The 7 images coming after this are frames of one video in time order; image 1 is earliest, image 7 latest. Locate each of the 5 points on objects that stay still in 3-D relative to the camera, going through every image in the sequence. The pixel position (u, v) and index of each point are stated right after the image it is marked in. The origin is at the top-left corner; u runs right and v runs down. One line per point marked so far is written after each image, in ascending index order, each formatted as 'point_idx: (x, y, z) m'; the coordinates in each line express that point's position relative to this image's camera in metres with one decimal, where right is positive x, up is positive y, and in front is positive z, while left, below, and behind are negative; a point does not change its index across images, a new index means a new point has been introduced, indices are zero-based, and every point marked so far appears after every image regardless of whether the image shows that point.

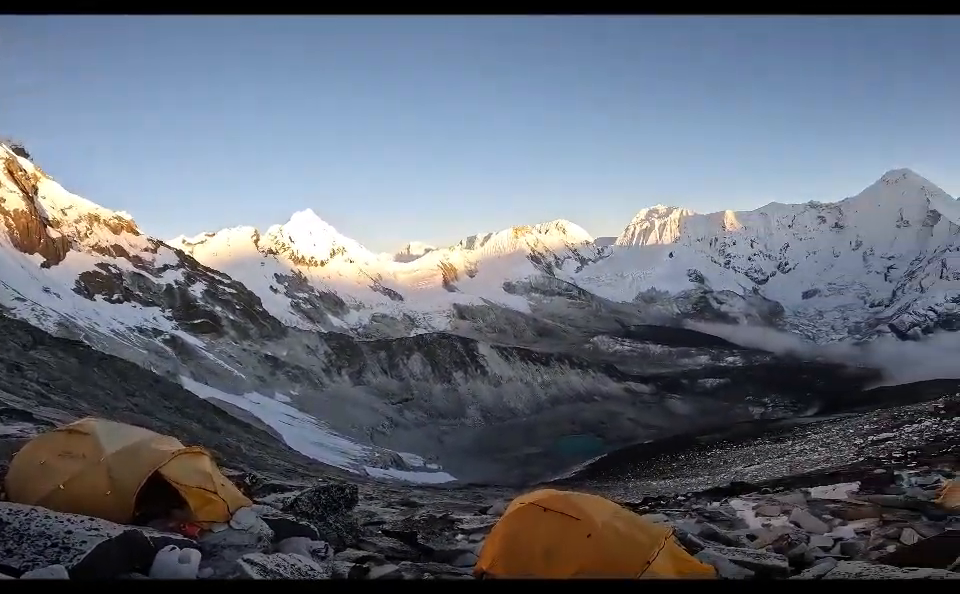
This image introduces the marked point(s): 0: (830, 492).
0: (+8.2, -4.8, +13.1) m
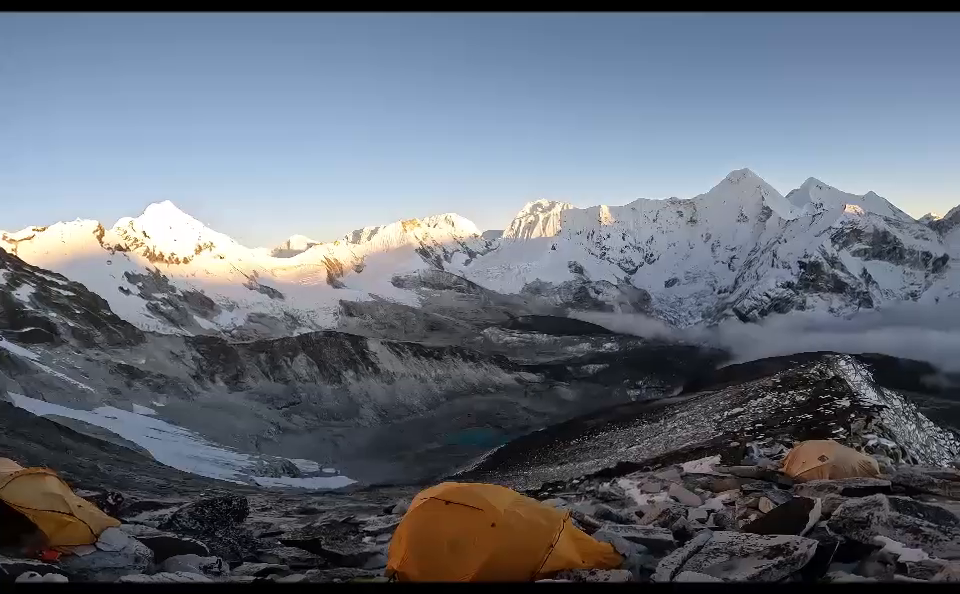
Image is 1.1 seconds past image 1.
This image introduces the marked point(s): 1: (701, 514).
0: (+5.9, -4.7, +15.3) m
1: (+5.0, -4.9, +12.9) m
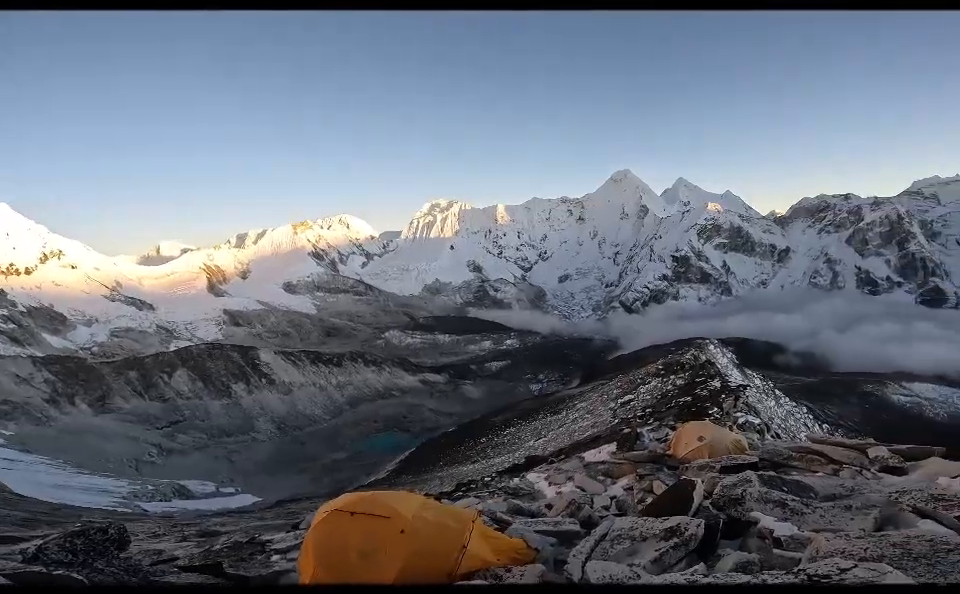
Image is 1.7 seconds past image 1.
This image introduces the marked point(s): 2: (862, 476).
0: (+3.5, -4.6, +16.5) m
1: (+3.0, -5.0, +14.1) m
2: (+10.3, -5.1, +15.4) m
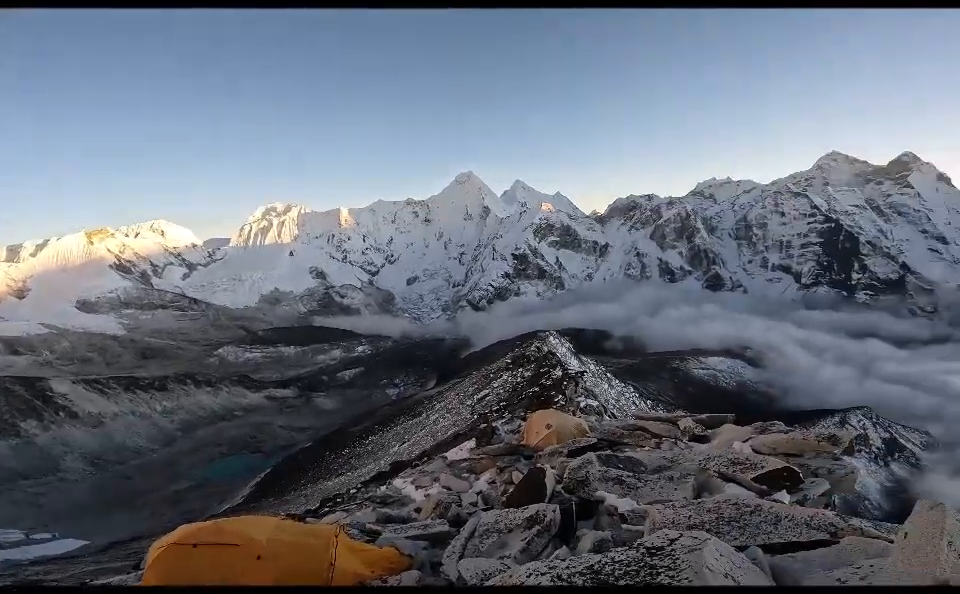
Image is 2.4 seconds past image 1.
0: (-0.6, -4.7, +17.4) m
1: (-0.3, -5.2, +15.0) m
2: (+6.3, -4.8, +18.4) m
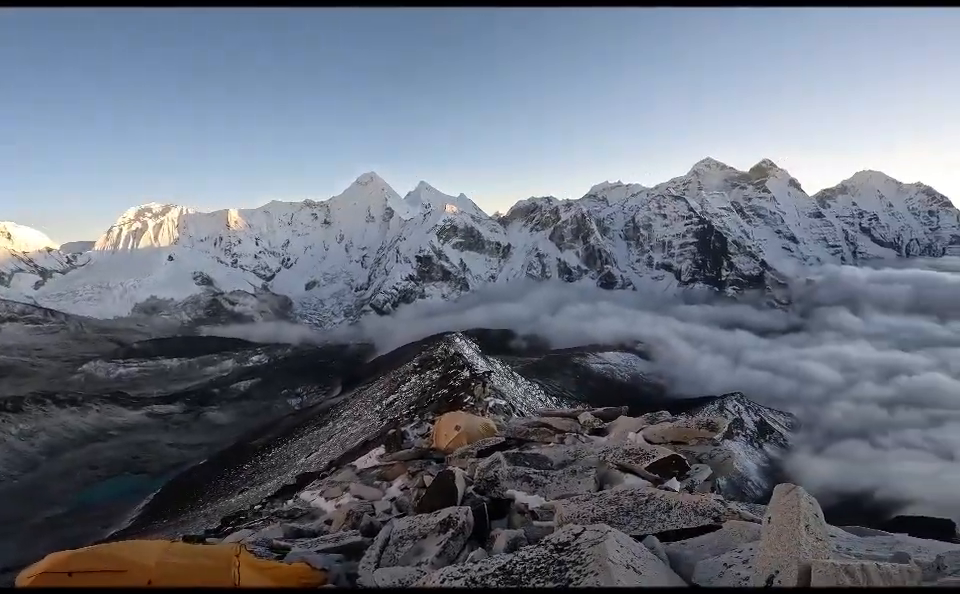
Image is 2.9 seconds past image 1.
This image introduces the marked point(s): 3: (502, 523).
0: (-3.3, -4.8, +17.2) m
1: (-2.5, -5.4, +14.8) m
2: (+3.3, -4.8, +19.4) m
3: (+0.5, -5.5, +14.0) m
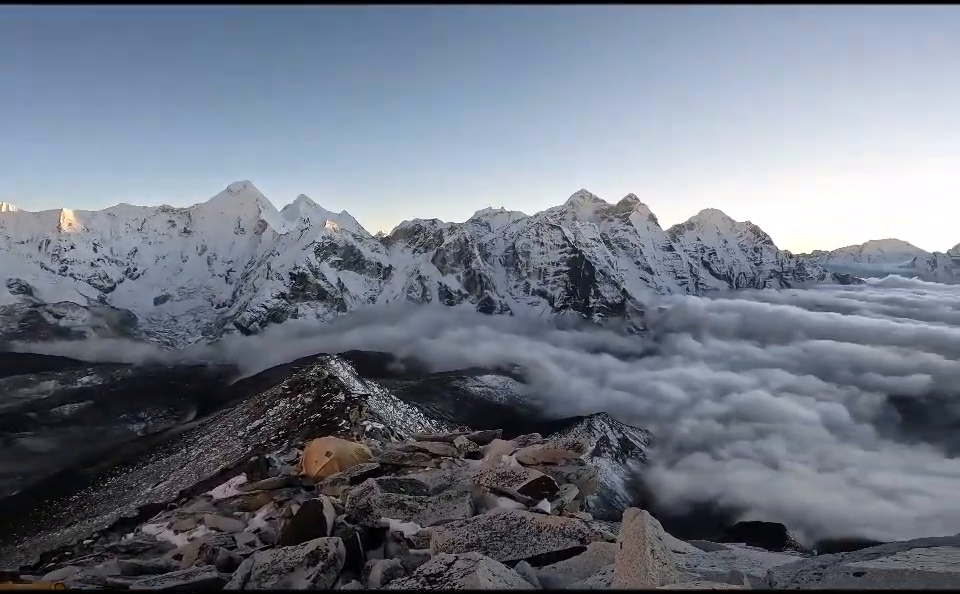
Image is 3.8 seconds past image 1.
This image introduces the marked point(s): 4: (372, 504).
0: (-6.8, -5.3, +15.7) m
1: (-5.6, -5.8, +13.6) m
2: (-0.9, -5.6, +19.3) m
3: (-2.4, -6.0, +13.4) m
4: (-2.8, -5.5, +15.5) m
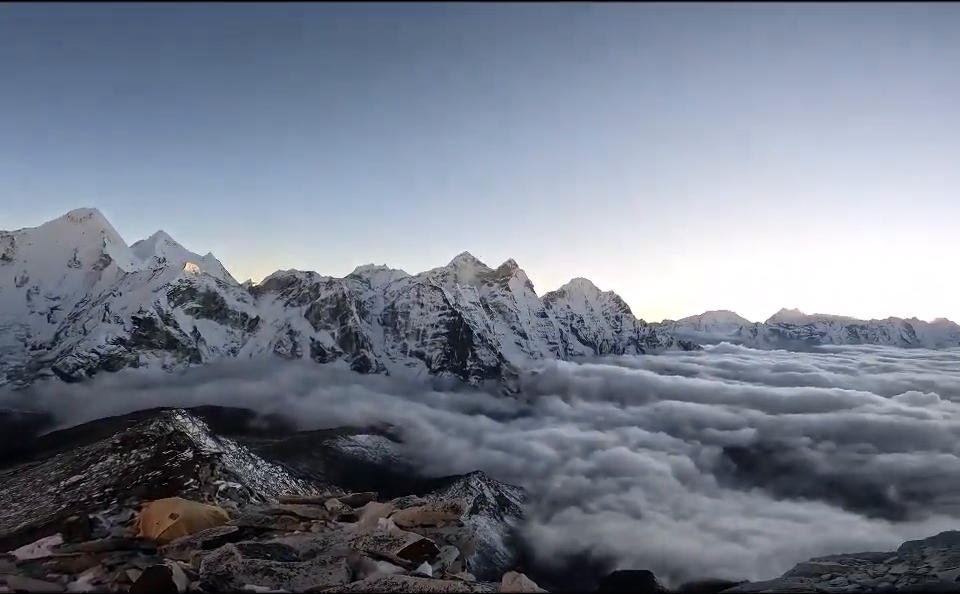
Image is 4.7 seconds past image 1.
0: (-9.3, -5.5, +12.3) m
1: (-7.4, -5.7, +10.6) m
2: (-4.6, -6.9, +17.3) m
3: (-4.4, -6.2, +11.3) m
4: (-5.4, -6.0, +13.2) m
